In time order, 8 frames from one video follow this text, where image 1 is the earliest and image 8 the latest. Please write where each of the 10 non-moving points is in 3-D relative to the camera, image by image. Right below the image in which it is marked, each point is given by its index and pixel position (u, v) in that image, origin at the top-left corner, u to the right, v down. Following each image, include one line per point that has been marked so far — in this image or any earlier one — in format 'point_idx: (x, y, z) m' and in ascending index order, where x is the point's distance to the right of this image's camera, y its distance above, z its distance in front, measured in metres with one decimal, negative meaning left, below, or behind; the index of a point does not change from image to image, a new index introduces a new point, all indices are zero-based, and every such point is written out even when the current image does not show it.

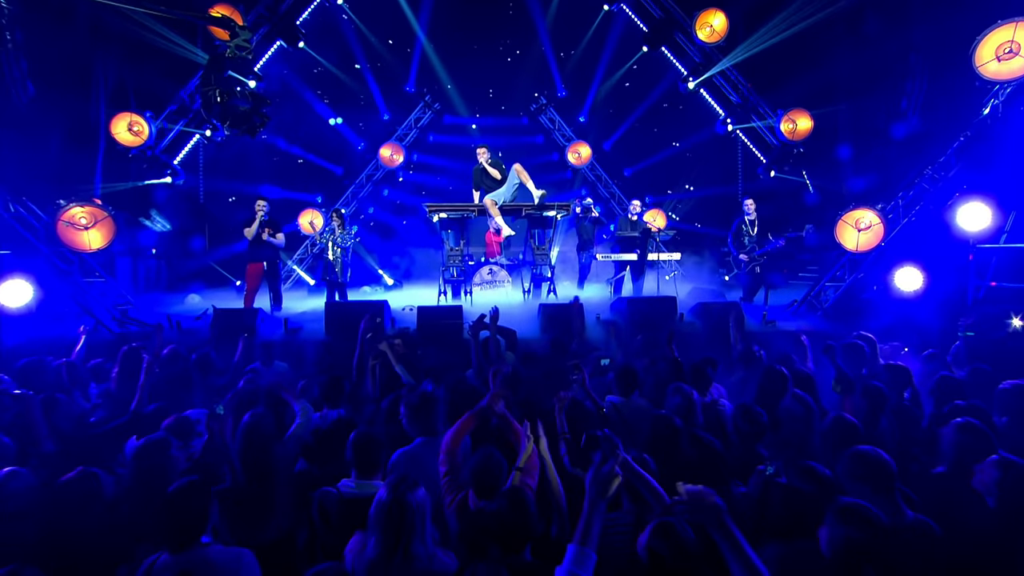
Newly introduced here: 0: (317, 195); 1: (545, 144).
0: (-3.5, +1.7, +12.5) m
1: (+0.7, +2.7, +13.3) m
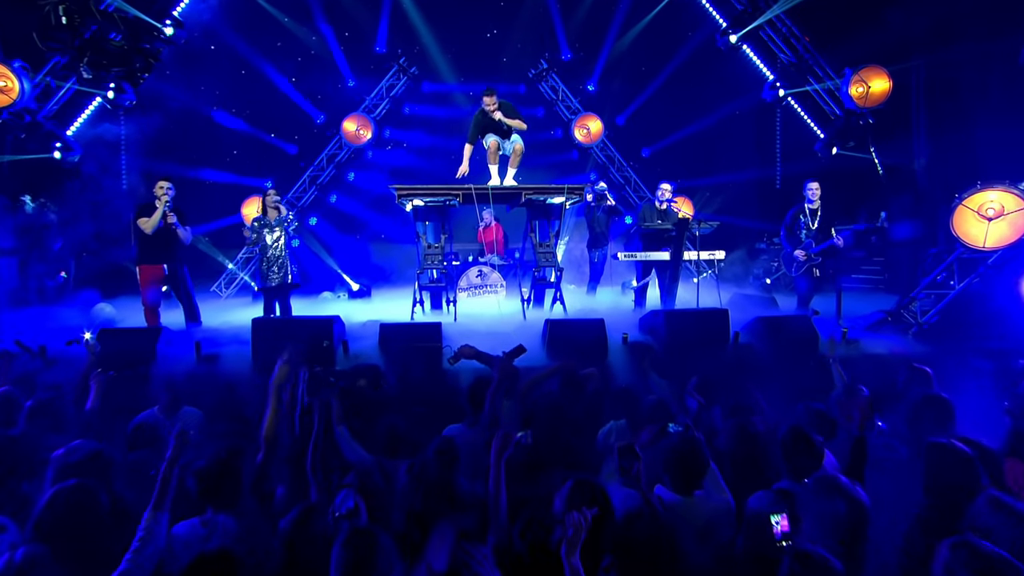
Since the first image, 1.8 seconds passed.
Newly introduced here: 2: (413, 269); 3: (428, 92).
0: (-3.5, +1.6, +10.1) m
1: (+0.6, +2.6, +10.9) m
2: (-1.6, +0.3, +10.7) m
3: (-1.3, +3.0, +10.6) m
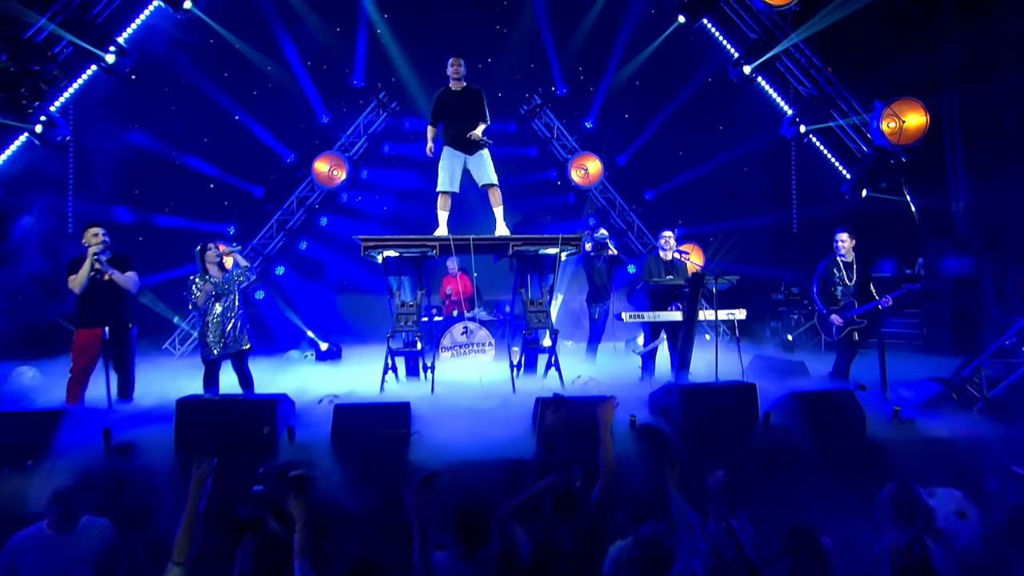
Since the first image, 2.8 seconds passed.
0: (-3.7, +0.9, +9.0) m
1: (+0.4, +1.8, +9.9) m
2: (-1.7, -0.5, +9.6) m
3: (-1.4, +2.2, +9.6) m
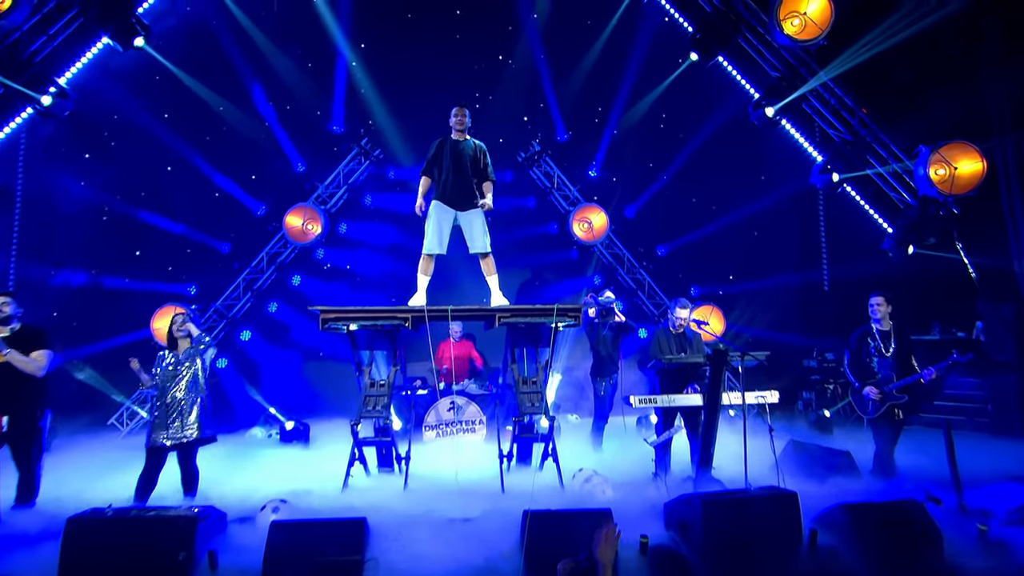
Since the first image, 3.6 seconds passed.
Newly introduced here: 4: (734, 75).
0: (-3.7, +0.1, +8.0) m
1: (+0.4, +1.0, +9.0) m
2: (-1.8, -1.3, +8.5) m
3: (-1.5, +1.3, +8.7) m
4: (+2.6, +2.5, +8.3) m
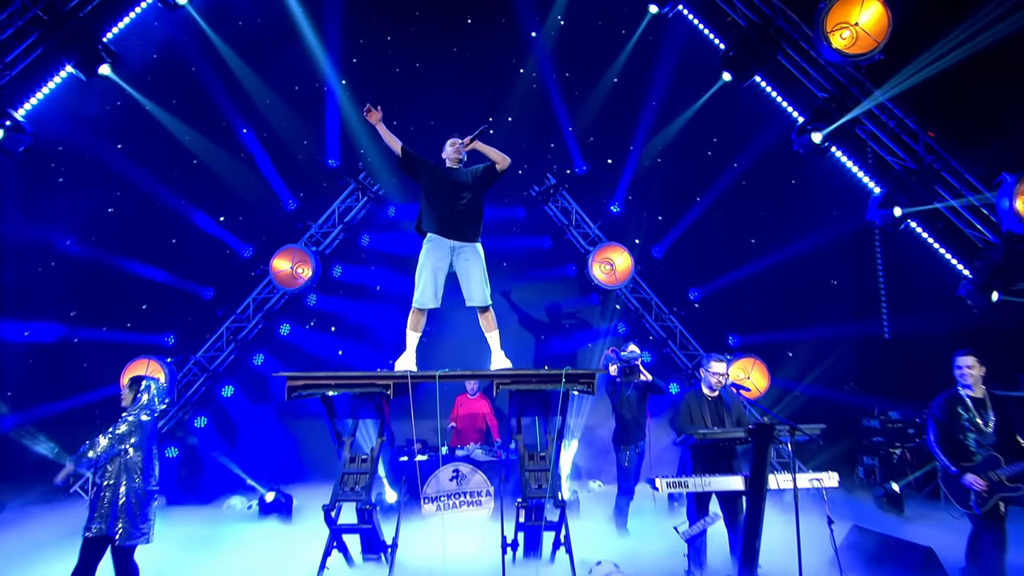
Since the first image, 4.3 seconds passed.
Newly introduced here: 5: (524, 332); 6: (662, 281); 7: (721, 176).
0: (-3.6, -0.5, +7.3) m
1: (+0.5, +0.4, +8.0) m
2: (-1.6, -1.9, +7.5) m
3: (-1.3, +0.8, +7.9) m
4: (+2.8, +2.0, +7.3) m
5: (+0.1, -0.5, +7.9) m
6: (+1.7, +0.1, +8.0) m
7: (+2.4, +1.3, +8.0) m
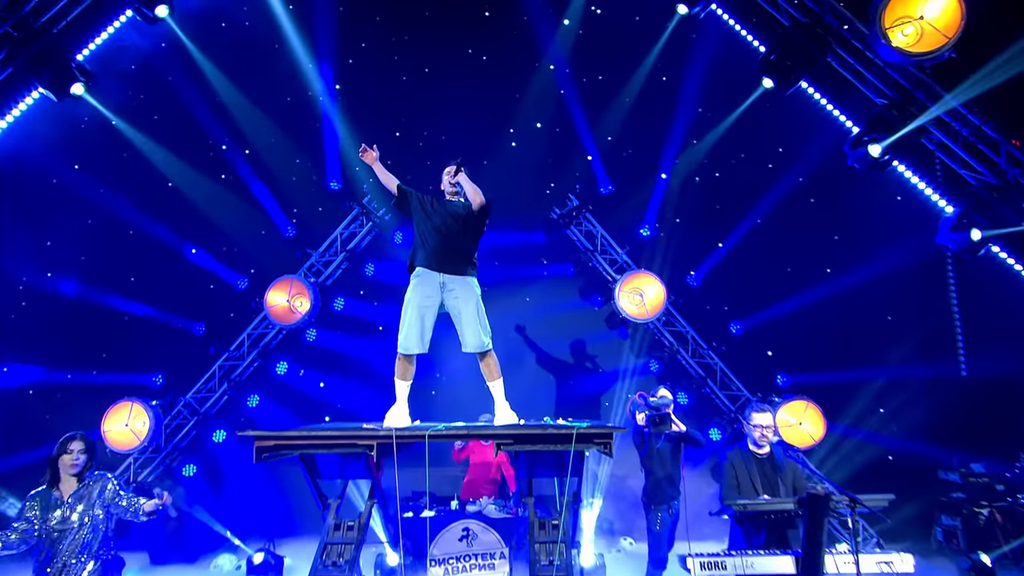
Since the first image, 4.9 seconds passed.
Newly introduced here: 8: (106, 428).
0: (-3.5, -0.8, +6.7) m
1: (+0.7, +0.1, +7.2) m
2: (-1.4, -2.2, +6.8) m
3: (-1.1, +0.4, +7.2) m
4: (+2.9, +1.7, +6.5) m
5: (+0.3, -0.8, +7.1) m
6: (+1.9, -0.3, +7.1) m
7: (+2.6, +1.0, +7.1) m
8: (-3.6, -1.3, +6.1) m
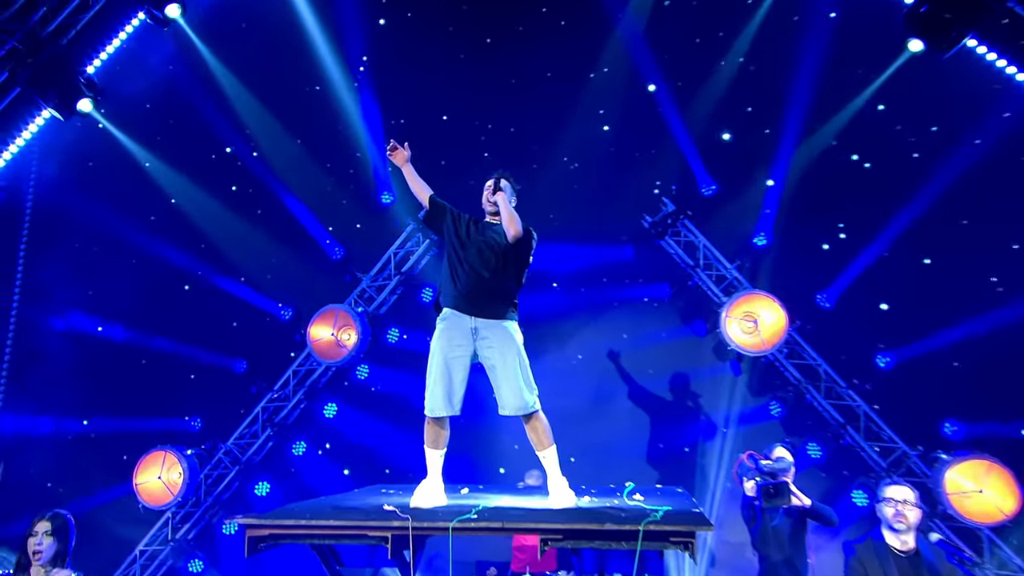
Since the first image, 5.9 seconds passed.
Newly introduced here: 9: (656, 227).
0: (-2.8, -1.1, +6.0) m
1: (+1.4, -0.1, +5.9) m
2: (-0.7, -2.5, +5.8) m
3: (-0.4, +0.2, +6.2) m
4: (+3.4, +1.6, +4.8) m
5: (+1.0, -1.0, +5.8) m
6: (+2.6, -0.4, +5.6) m
7: (+3.2, +0.8, +5.5) m
8: (-3.0, -1.6, +5.5) m
9: (+1.2, +0.5, +5.9) m
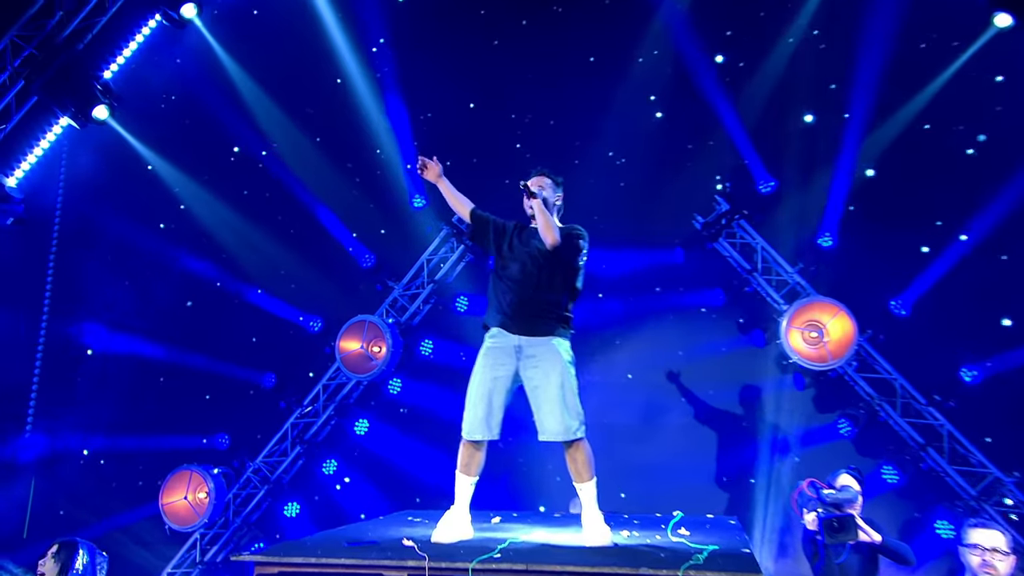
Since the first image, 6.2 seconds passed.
0: (-2.4, -1.2, +5.8) m
1: (+1.7, -0.2, +5.4) m
2: (-0.4, -2.5, +5.5) m
3: (-0.1, +0.1, +5.8) m
4: (+3.6, +1.5, +4.2) m
5: (+1.3, -1.1, +5.3) m
6: (+2.9, -0.5, +5.0) m
7: (+3.5, +0.8, +4.9) m
8: (-2.7, -1.7, +5.3) m
9: (+1.5, +0.5, +5.4) m
